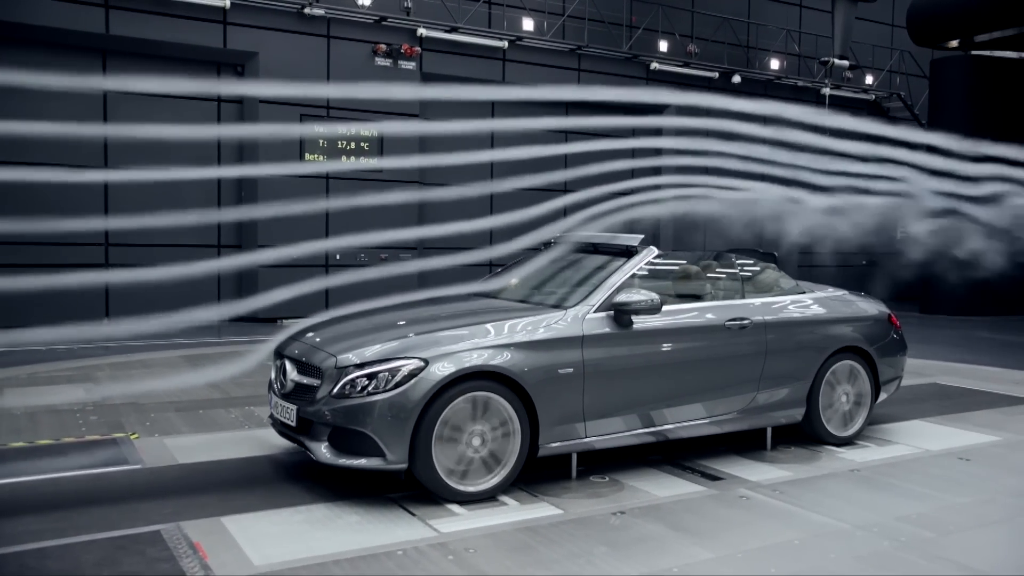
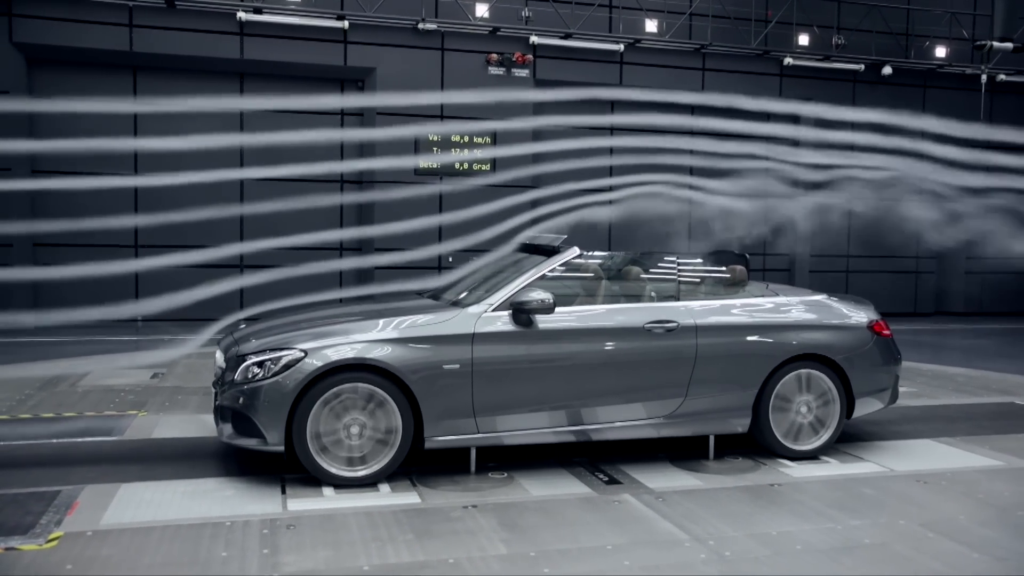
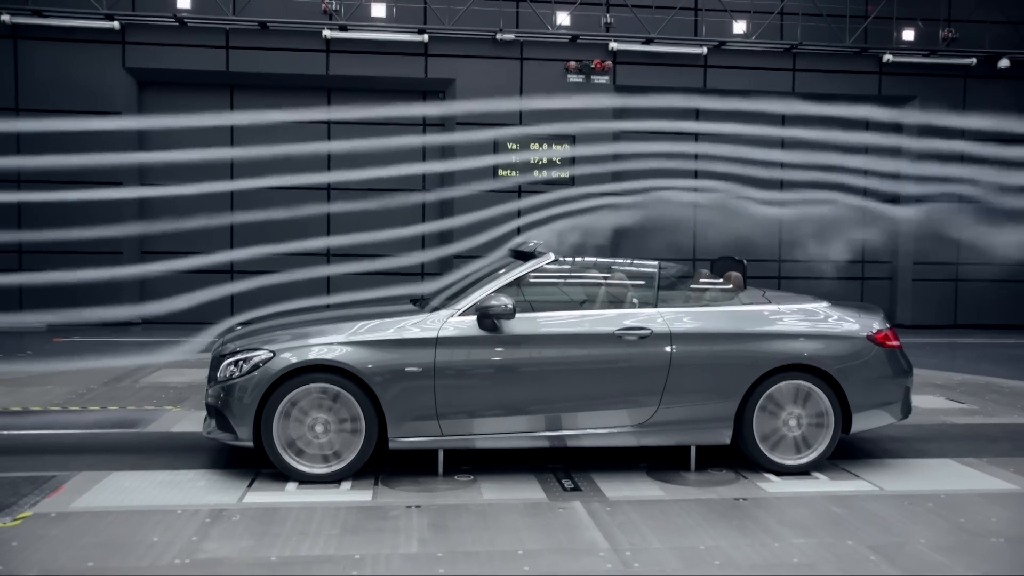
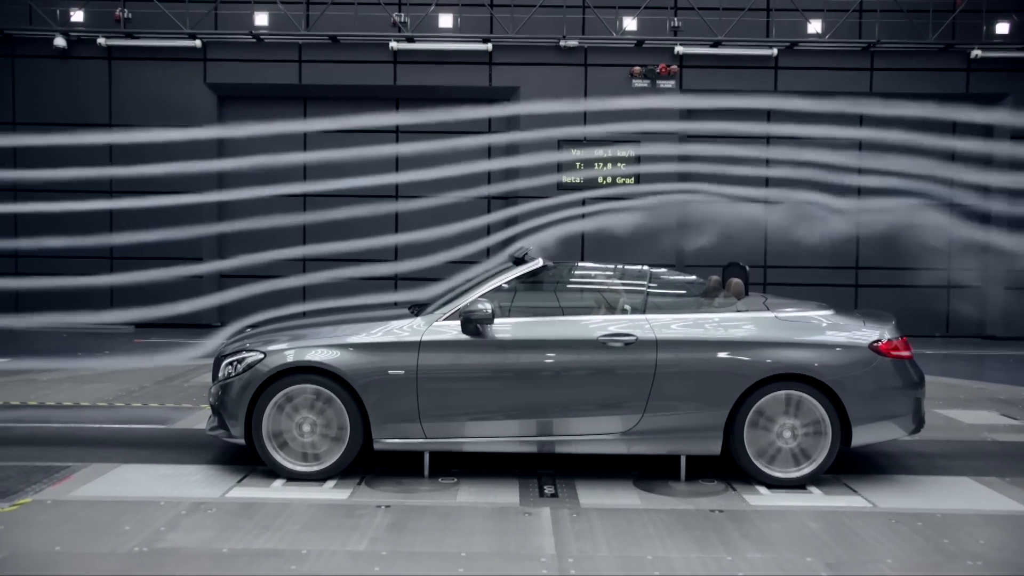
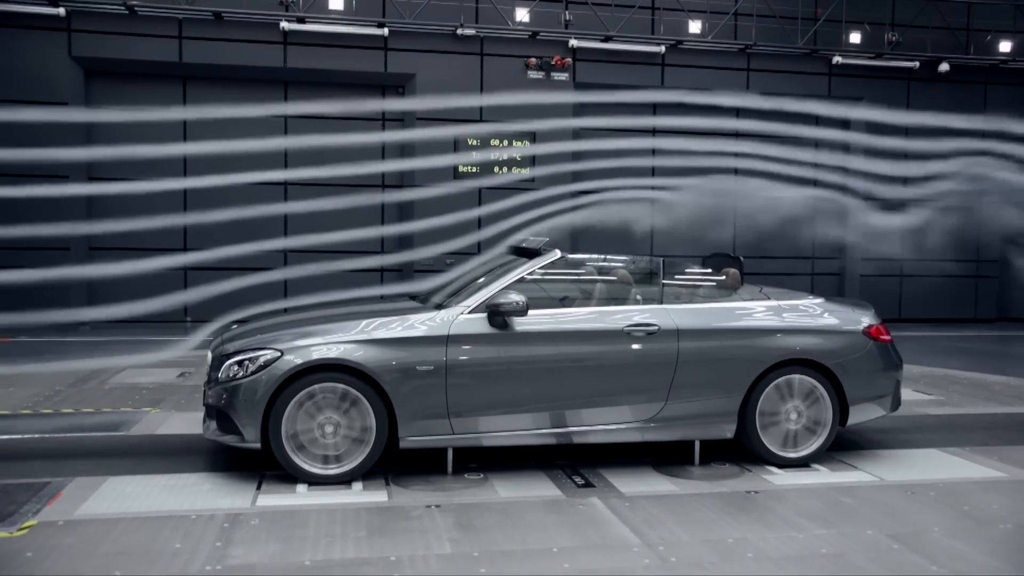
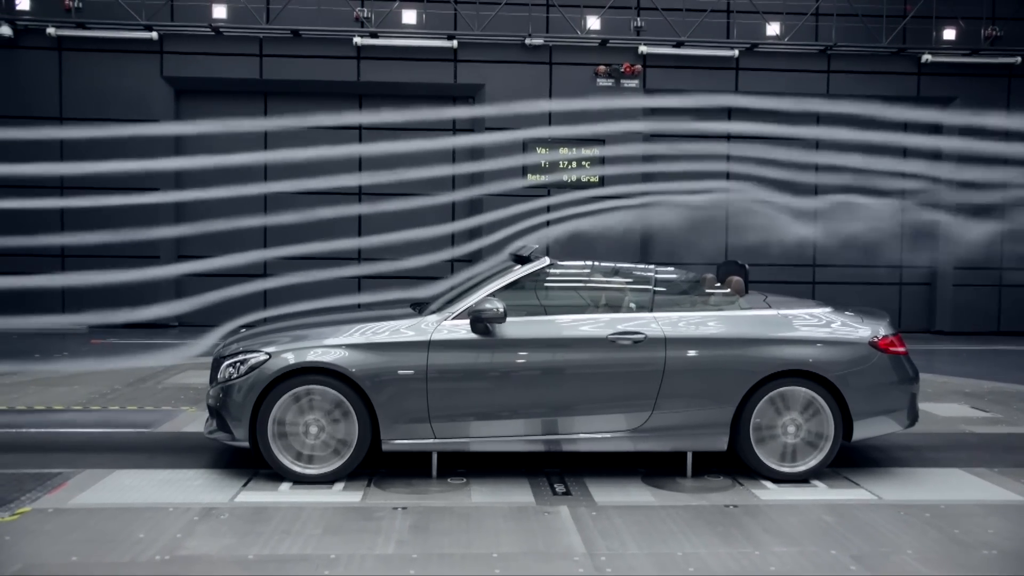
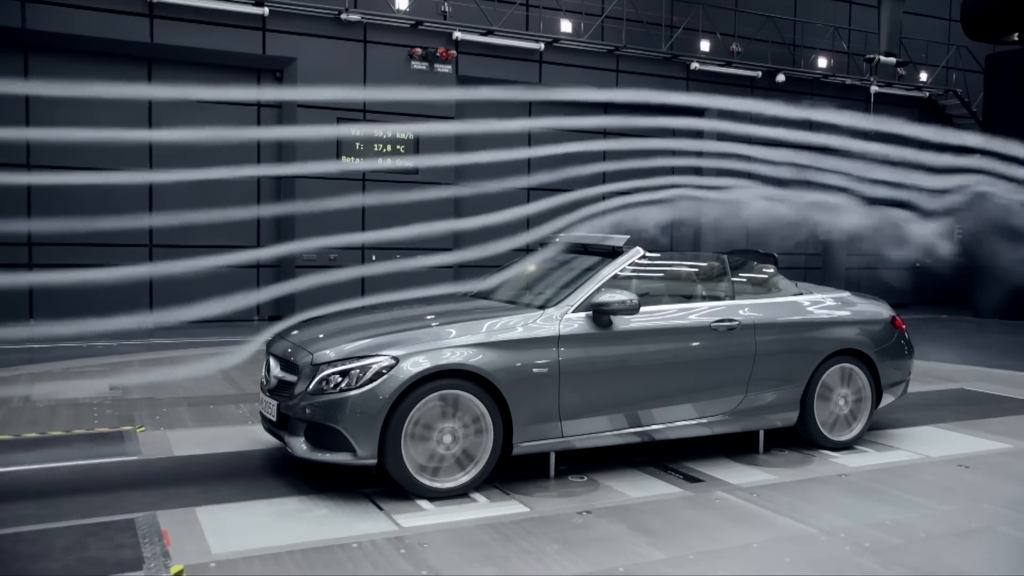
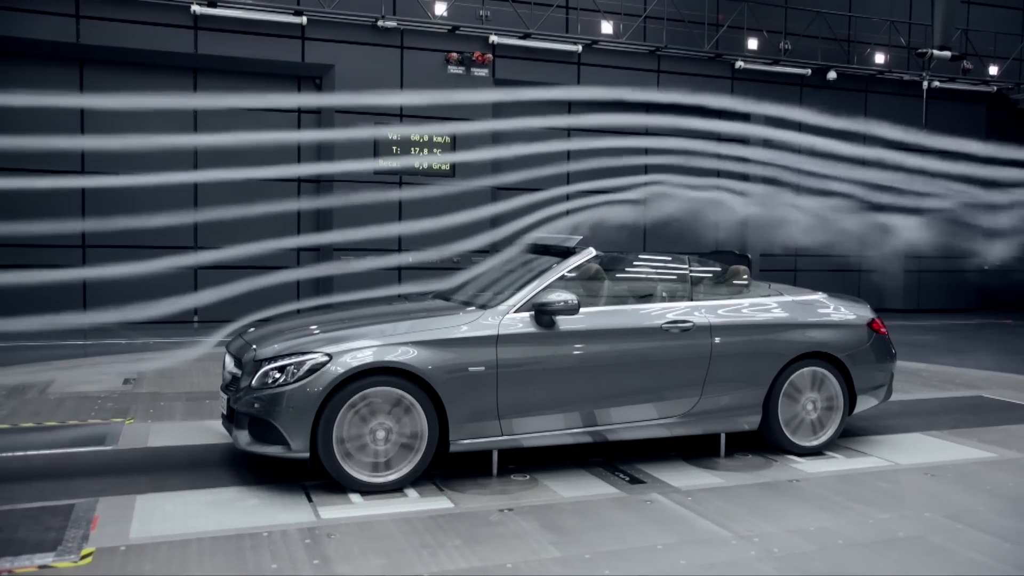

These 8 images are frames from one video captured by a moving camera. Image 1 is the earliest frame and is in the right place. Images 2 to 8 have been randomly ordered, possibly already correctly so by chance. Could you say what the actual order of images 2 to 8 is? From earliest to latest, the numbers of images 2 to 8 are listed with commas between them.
7, 8, 2, 5, 3, 6, 4
